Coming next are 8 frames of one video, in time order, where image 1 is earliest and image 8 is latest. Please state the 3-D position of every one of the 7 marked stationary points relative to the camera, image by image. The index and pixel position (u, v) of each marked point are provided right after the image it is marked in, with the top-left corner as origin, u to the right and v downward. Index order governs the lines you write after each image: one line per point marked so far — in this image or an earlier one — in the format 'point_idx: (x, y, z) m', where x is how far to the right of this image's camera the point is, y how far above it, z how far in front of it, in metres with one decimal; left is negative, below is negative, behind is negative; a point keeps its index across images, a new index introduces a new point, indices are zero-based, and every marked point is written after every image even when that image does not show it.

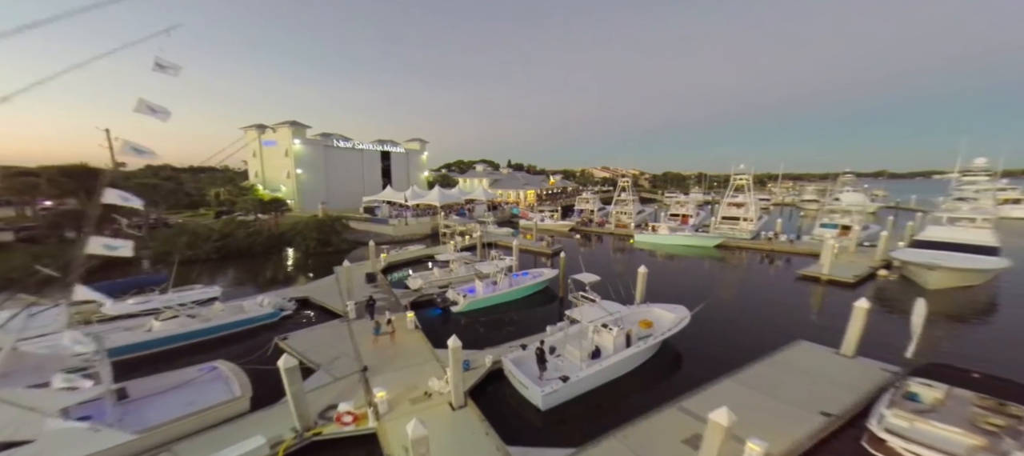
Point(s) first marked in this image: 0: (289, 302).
0: (-10.2, -3.4, +15.2) m
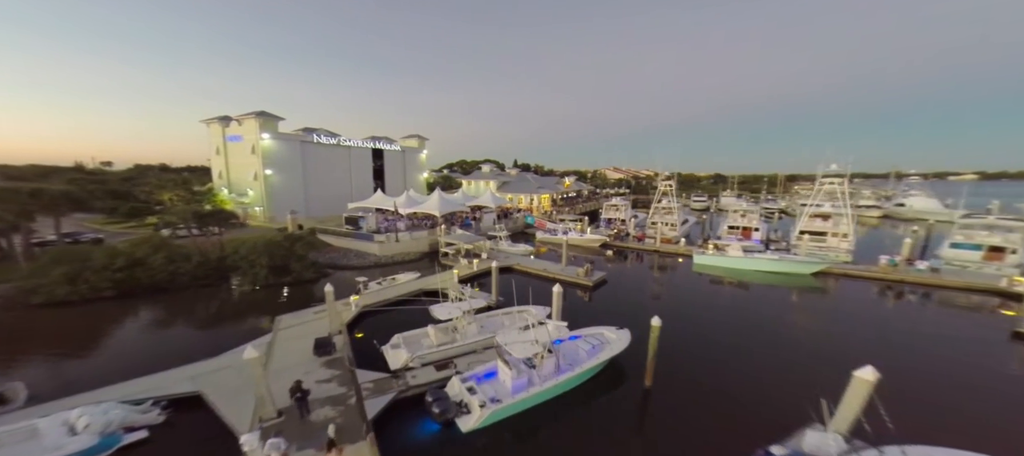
0: (-8.7, -4.6, +8.2) m
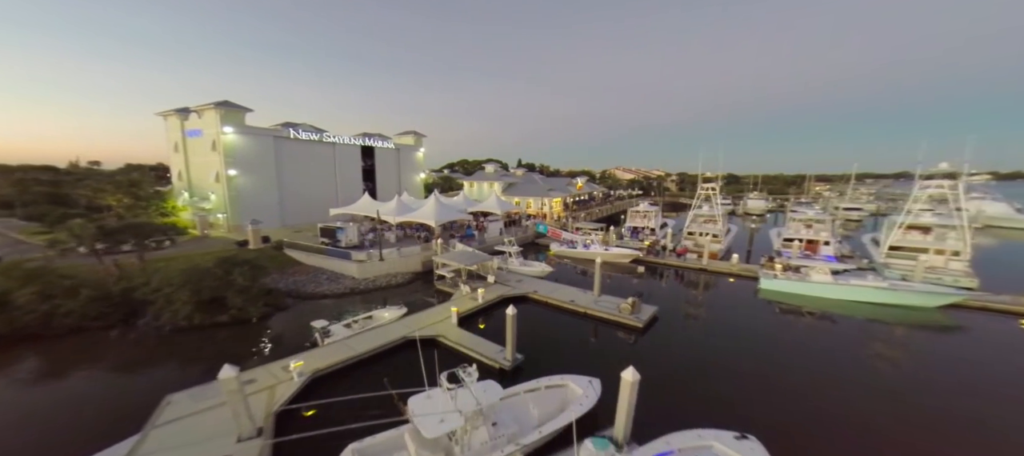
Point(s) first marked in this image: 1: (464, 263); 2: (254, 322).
0: (-7.9, -5.4, +3.0) m
1: (-2.7, -1.9, +17.6) m
2: (-11.1, -4.0, +14.5) m
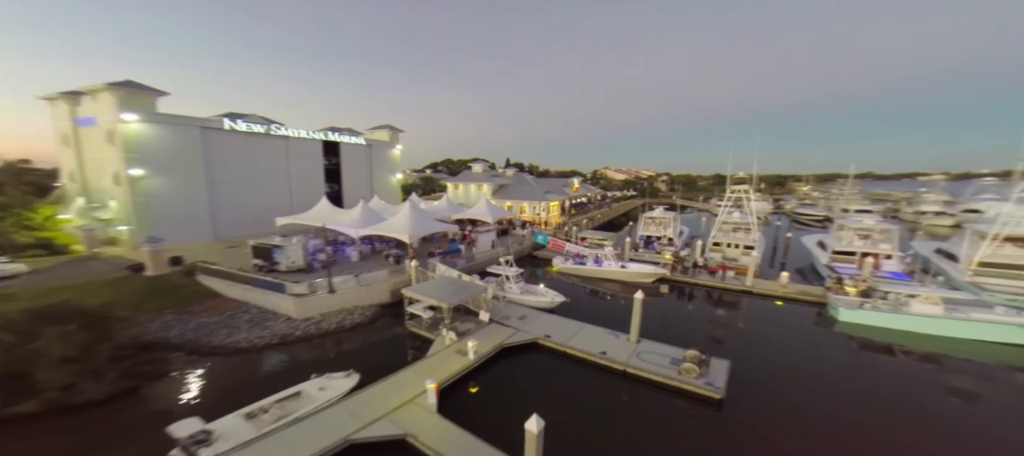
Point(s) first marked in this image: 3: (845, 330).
0: (-7.0, -6.1, -2.4) m
1: (-2.6, -2.6, +12.5) m
2: (-10.8, -4.8, +8.8) m
3: (+15.4, -4.8, +15.3) m
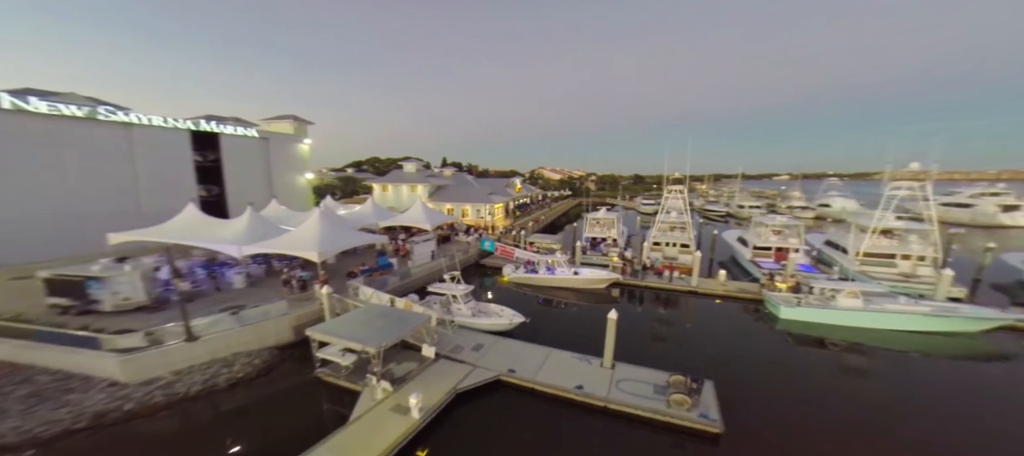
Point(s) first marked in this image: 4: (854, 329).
0: (-5.0, -6.8, -5.9) m
1: (-3.8, -3.1, +9.5) m
2: (-11.1, -5.5, +4.3) m
3: (+13.2, -4.8, +16.1) m
4: (+15.7, -4.9, +15.6) m
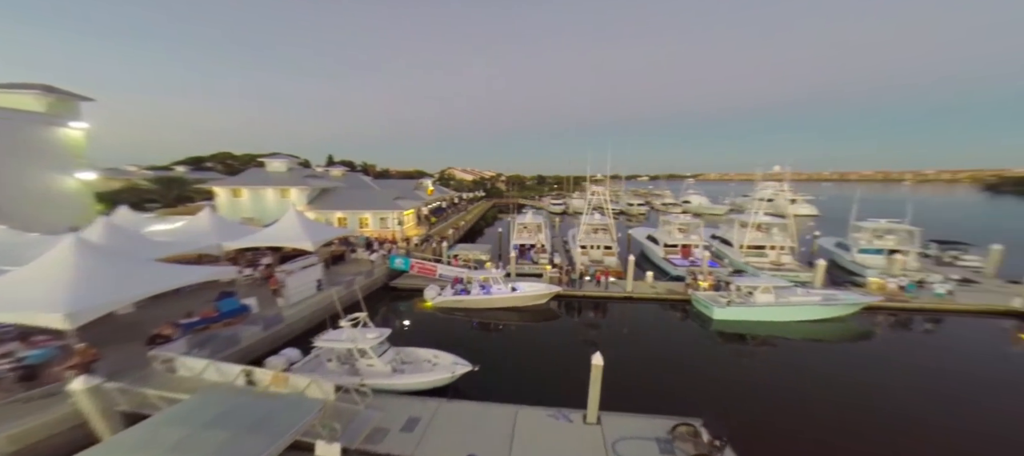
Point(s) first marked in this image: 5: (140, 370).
0: (-0.6, -7.2, -10.0) m
1: (-4.3, -3.7, +5.0) m
2: (-9.5, -6.4, -2.1) m
3: (+10.0, -4.7, +16.4) m
4: (+12.6, -4.7, +16.7) m
5: (-8.4, -3.2, +8.4) m
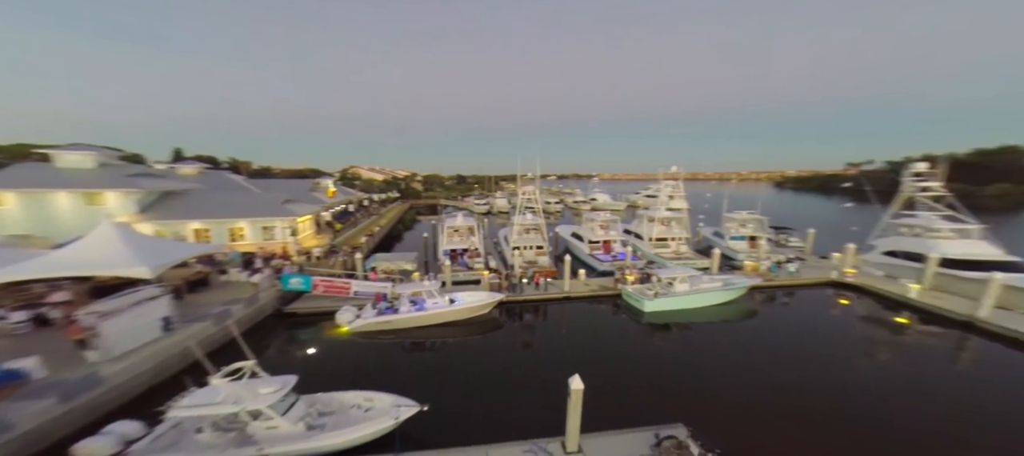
0: (+3.7, -7.3, -11.0) m
1: (-3.9, -4.0, +2.5) m
2: (-7.0, -6.8, -5.7) m
3: (+7.0, -4.5, +17.2) m
4: (+9.4, -4.4, +18.2) m
5: (-8.7, -3.7, +4.7) m
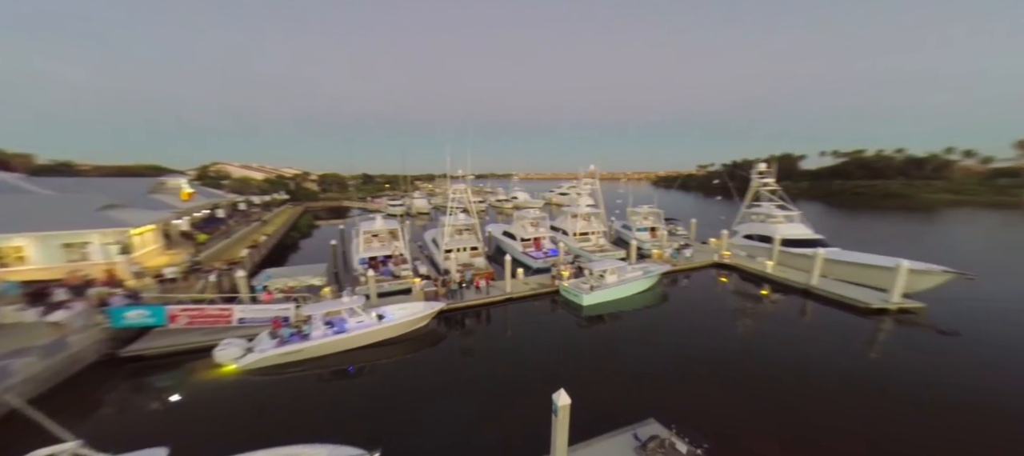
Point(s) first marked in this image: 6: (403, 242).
0: (+7.9, -7.0, -10.7) m
1: (-3.0, -4.1, +0.6) m
2: (-3.7, -7.0, -8.2) m
3: (+3.9, -4.3, +17.5) m
4: (+6.0, -4.0, +19.0) m
5: (-8.2, -4.0, +1.4) m
6: (-6.5, -0.7, +19.3) m
